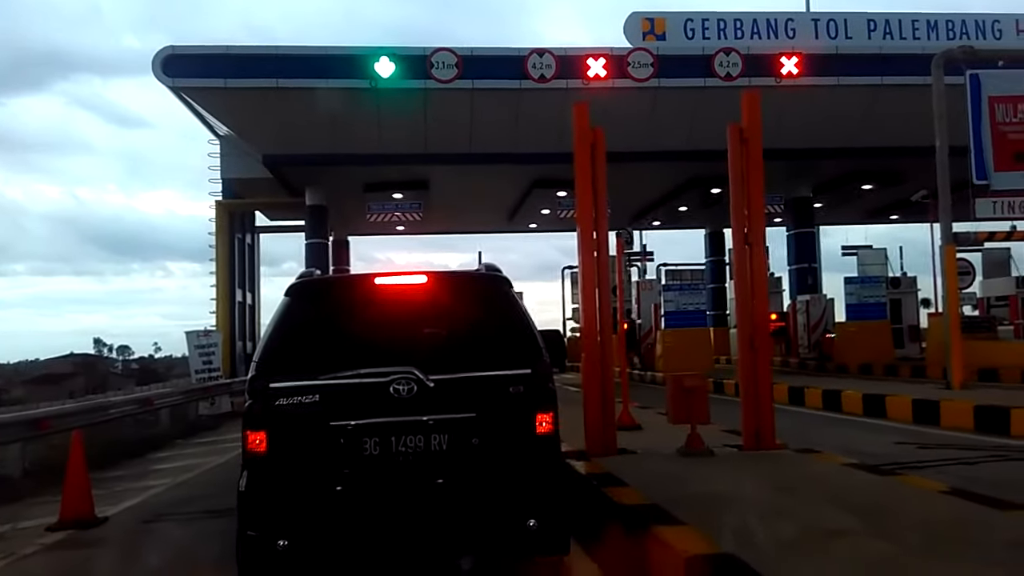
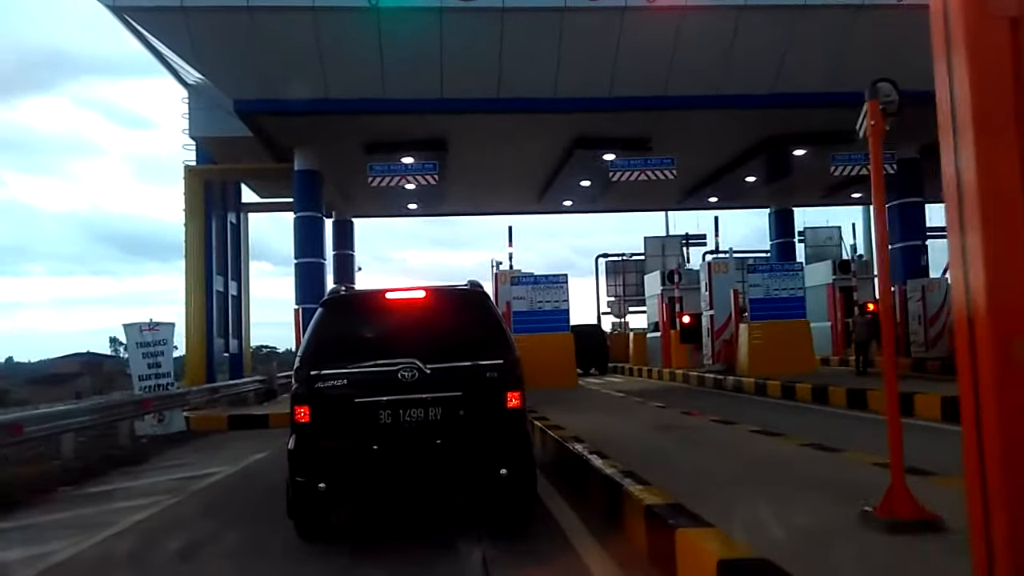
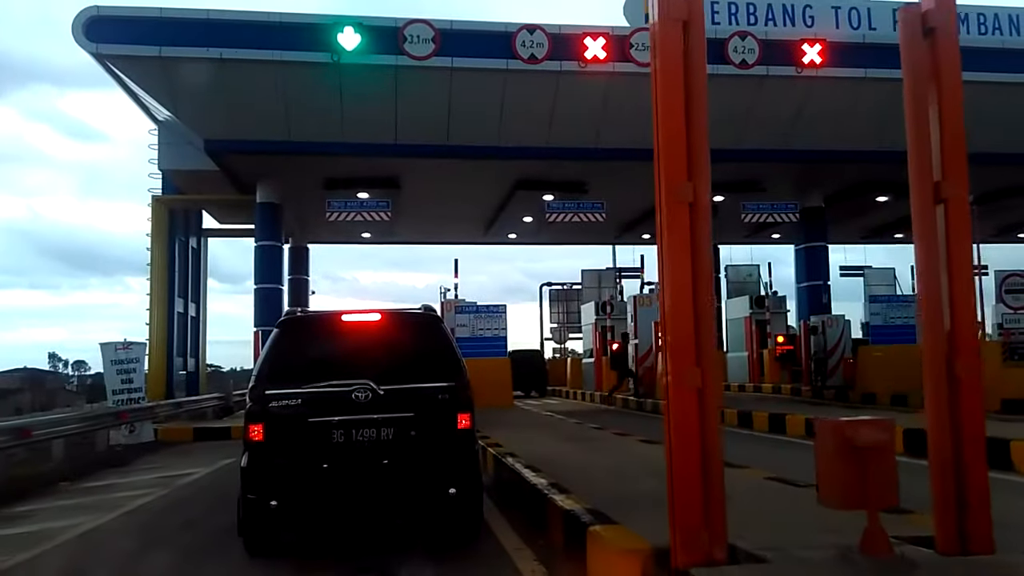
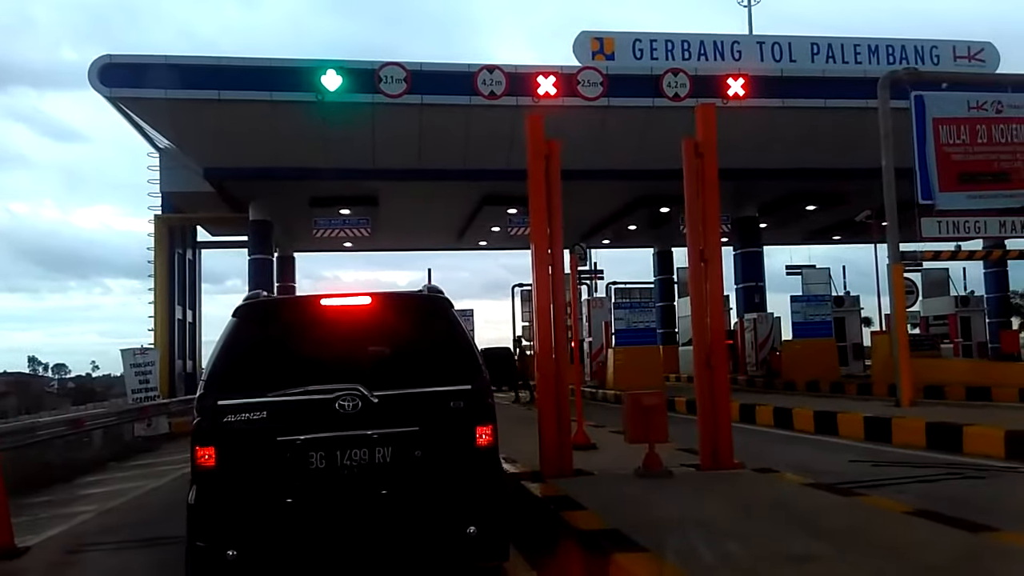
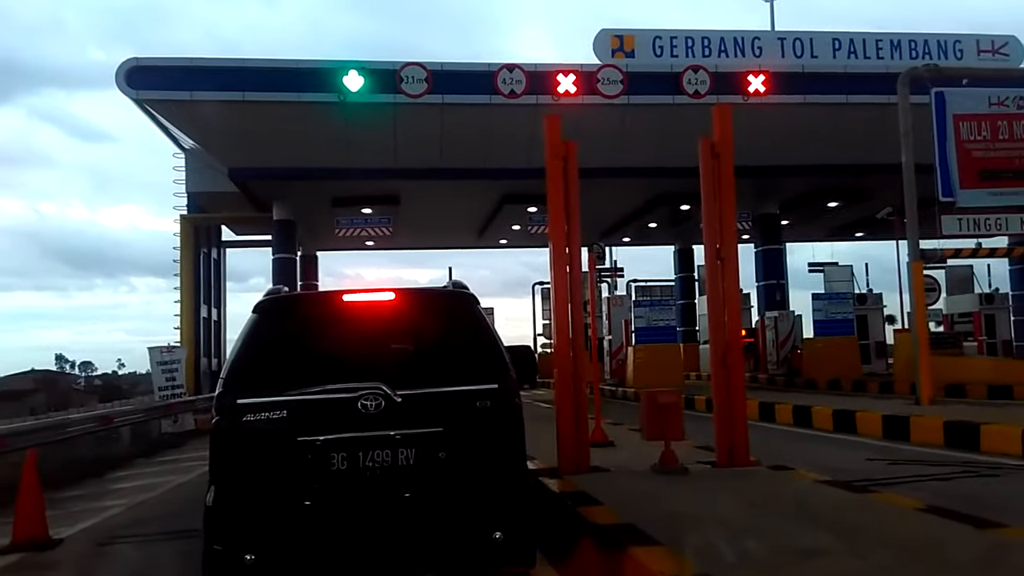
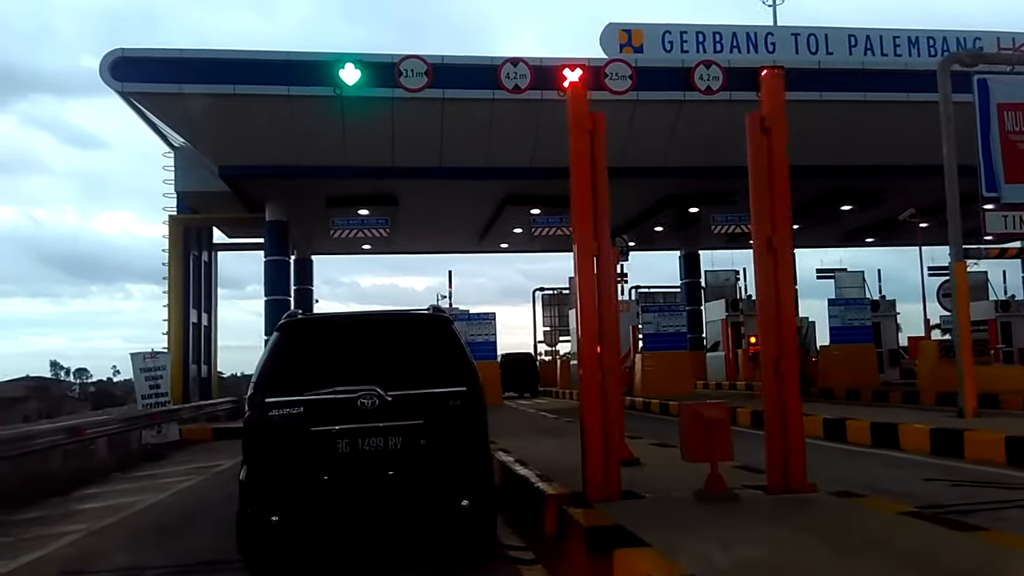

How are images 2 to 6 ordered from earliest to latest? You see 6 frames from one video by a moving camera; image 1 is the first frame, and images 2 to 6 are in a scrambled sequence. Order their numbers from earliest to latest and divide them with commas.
5, 4, 6, 3, 2
